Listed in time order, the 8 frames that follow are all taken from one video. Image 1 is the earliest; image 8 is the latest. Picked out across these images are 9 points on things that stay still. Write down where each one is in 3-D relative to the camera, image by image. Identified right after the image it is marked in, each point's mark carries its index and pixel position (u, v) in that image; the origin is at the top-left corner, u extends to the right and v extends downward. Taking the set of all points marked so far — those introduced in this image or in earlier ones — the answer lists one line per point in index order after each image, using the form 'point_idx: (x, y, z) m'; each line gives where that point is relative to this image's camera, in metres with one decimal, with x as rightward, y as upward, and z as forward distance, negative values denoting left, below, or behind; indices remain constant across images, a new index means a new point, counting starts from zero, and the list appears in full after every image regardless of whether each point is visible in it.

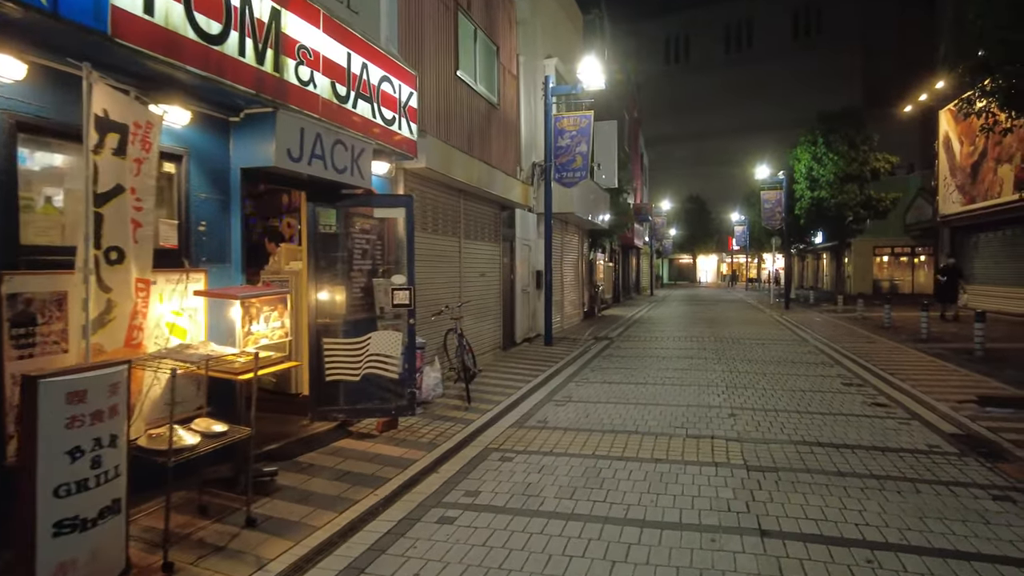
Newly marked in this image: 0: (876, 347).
0: (+8.5, -1.4, +15.6) m
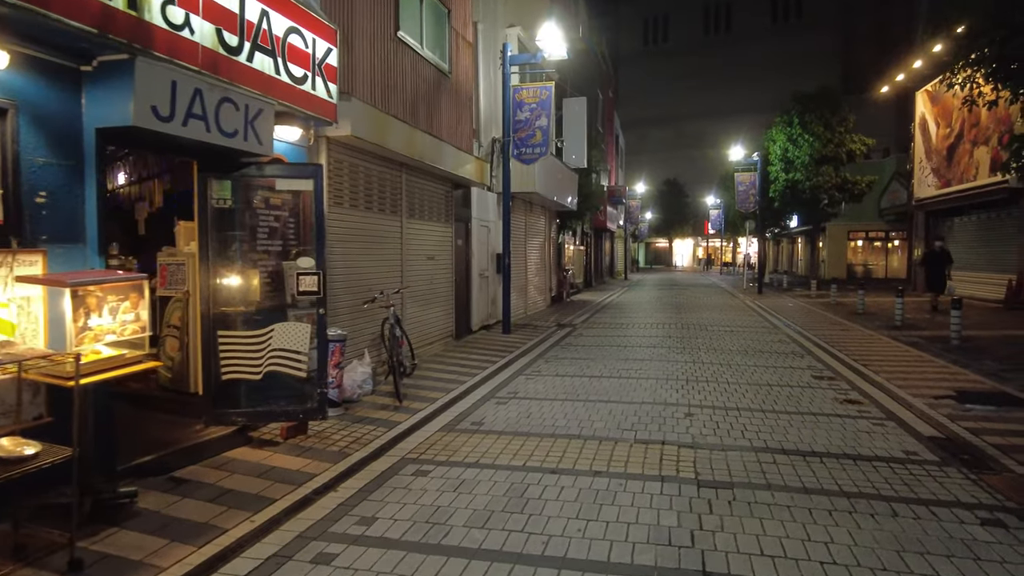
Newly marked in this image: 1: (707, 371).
0: (+7.6, -1.0, +15.0) m
1: (+2.8, -1.2, +9.8) m
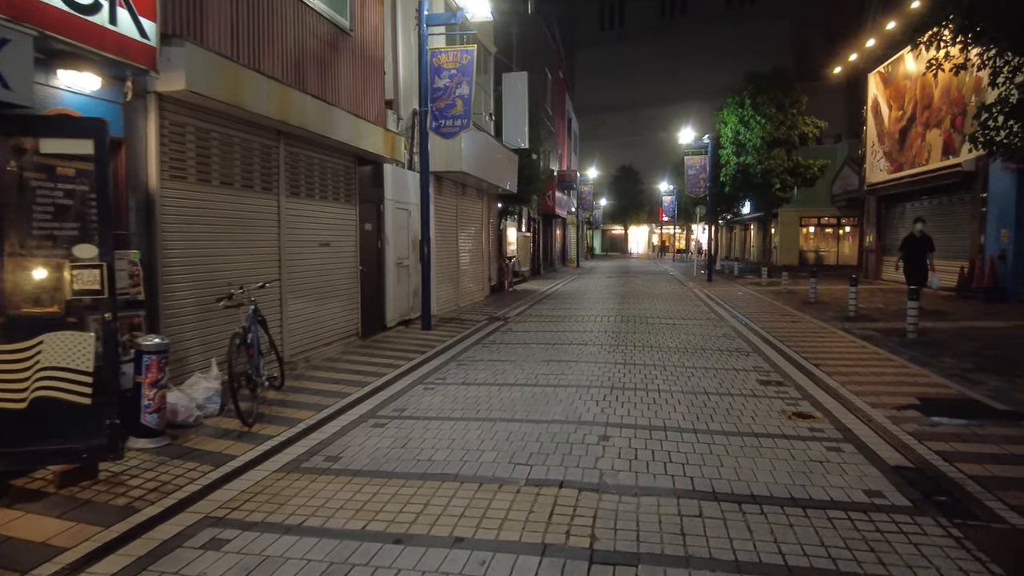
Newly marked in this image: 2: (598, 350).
0: (+6.0, -0.8, +13.9) m
1: (+1.6, -1.1, +8.4) m
2: (+1.4, -1.0, +10.5) m
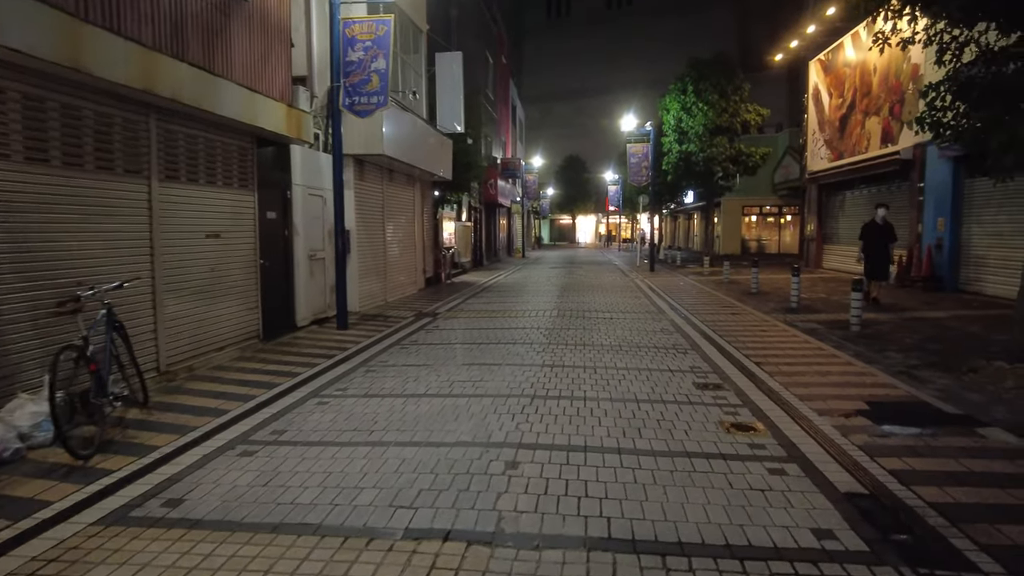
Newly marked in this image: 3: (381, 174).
0: (+4.6, -0.6, +13.3) m
1: (+0.6, -1.1, +7.6) m
2: (+0.2, -0.9, +9.6) m
3: (-3.1, +2.7, +15.8) m
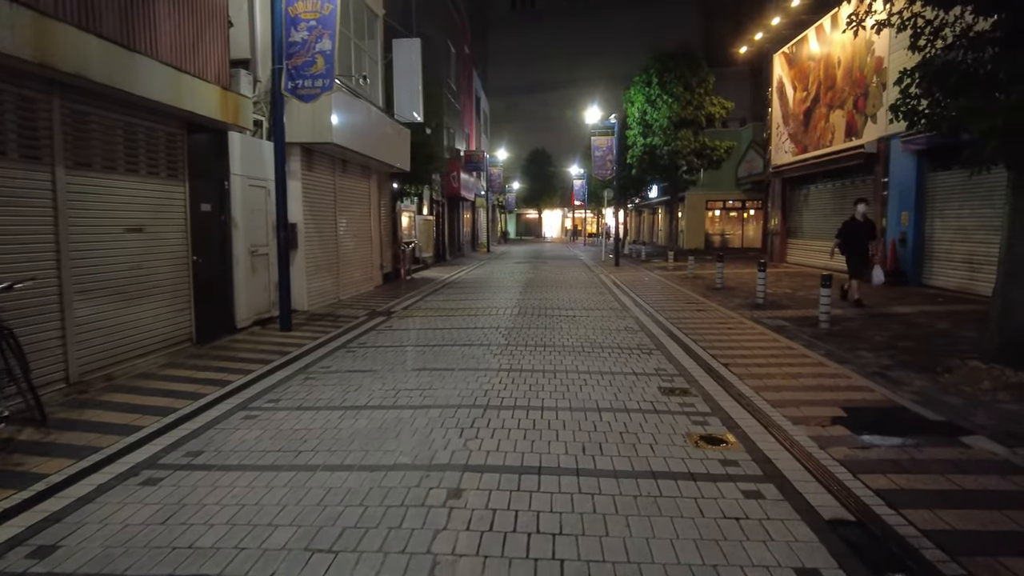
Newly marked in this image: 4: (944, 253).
0: (+3.8, -0.6, +12.9) m
1: (+0.1, -1.0, +7.0) m
2: (-0.4, -0.9, +9.0) m
3: (-4.0, +2.8, +15.0) m
4: (+10.3, +0.8, +15.9) m
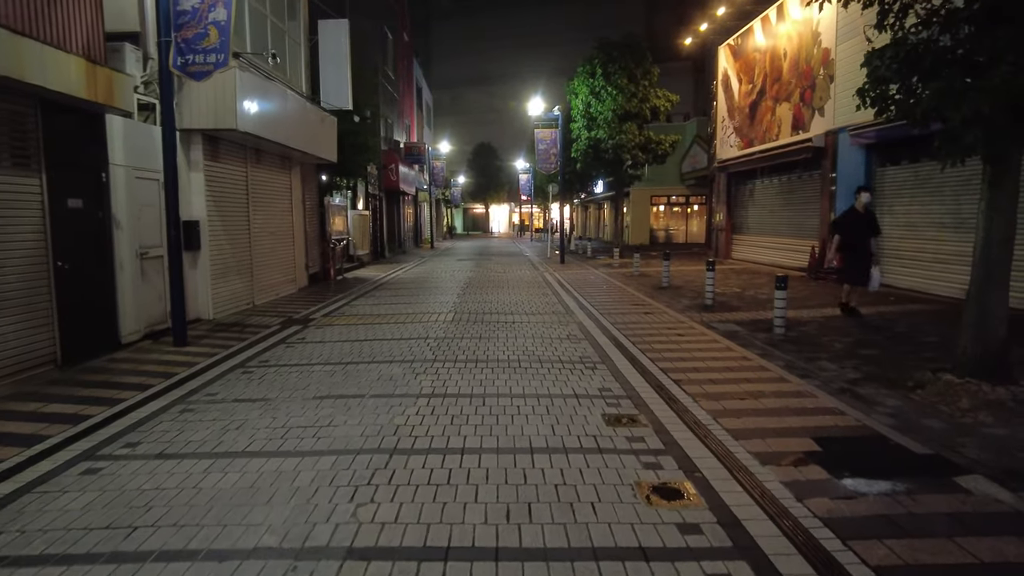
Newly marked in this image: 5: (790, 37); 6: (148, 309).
0: (+2.6, -0.6, +12.0) m
1: (-0.6, -1.2, +5.8) m
2: (-1.3, -1.0, +7.8) m
3: (-5.4, +2.7, +13.5) m
4: (+8.8, +0.9, +15.5) m
5: (+8.3, +7.5, +20.0) m
6: (-5.3, -0.3, +9.8) m
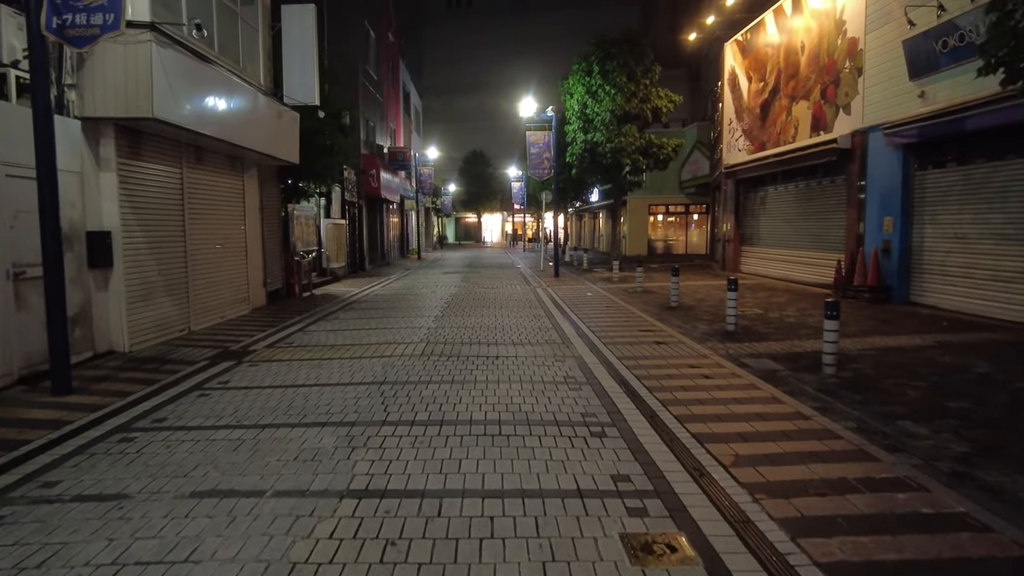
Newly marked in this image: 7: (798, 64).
0: (+2.4, -1.0, +9.9) m
1: (-0.8, -1.5, +3.7) m
2: (-1.5, -1.3, +5.6) m
3: (-5.6, +2.3, +11.3) m
4: (+8.5, +0.4, +13.5) m
5: (+8.0, +7.0, +18.0) m
6: (-5.5, -0.6, +7.6) m
7: (+7.9, +6.2, +18.6) m
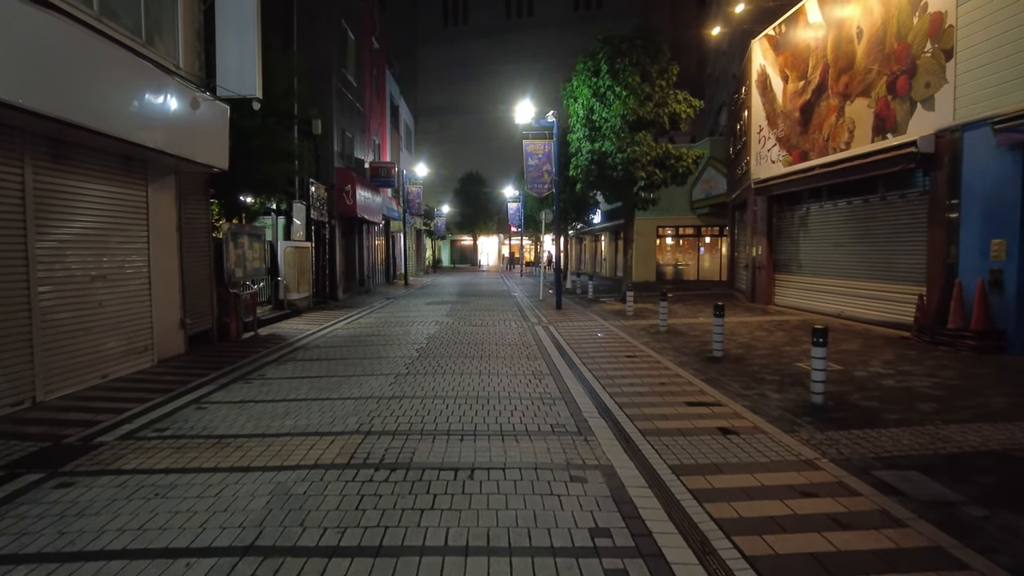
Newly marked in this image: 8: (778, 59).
0: (+2.2, -1.5, +6.3) m
1: (-0.9, -1.8, 0.0) m
2: (-1.6, -1.7, +2.0) m
3: (-5.8, +1.7, +7.8) m
4: (+8.4, -0.3, +9.9) m
5: (+7.8, +6.1, +14.7) m
6: (-5.7, -1.1, +4.0) m
7: (+7.8, +5.4, +15.2) m
8: (+7.6, +6.5, +19.0) m
